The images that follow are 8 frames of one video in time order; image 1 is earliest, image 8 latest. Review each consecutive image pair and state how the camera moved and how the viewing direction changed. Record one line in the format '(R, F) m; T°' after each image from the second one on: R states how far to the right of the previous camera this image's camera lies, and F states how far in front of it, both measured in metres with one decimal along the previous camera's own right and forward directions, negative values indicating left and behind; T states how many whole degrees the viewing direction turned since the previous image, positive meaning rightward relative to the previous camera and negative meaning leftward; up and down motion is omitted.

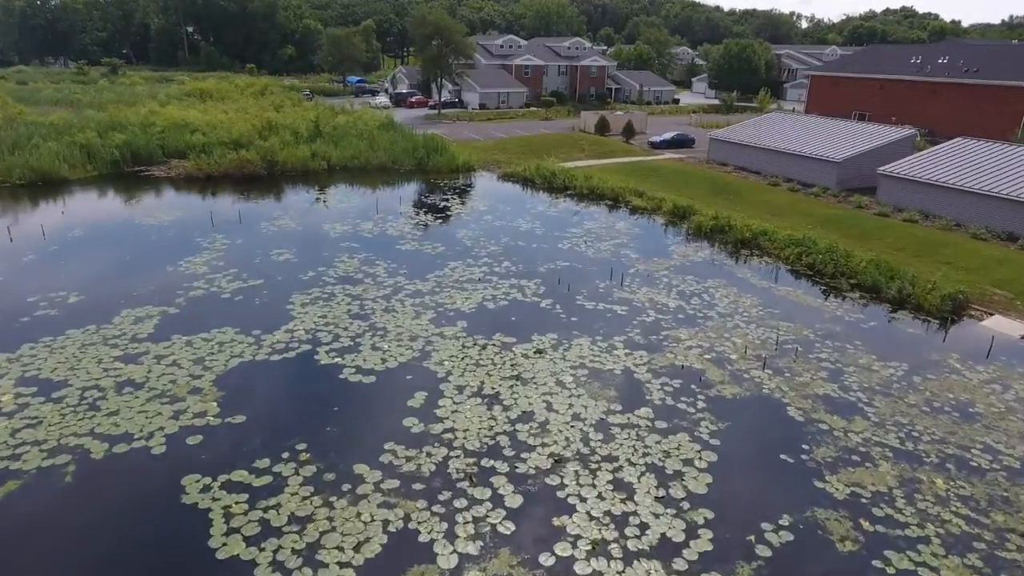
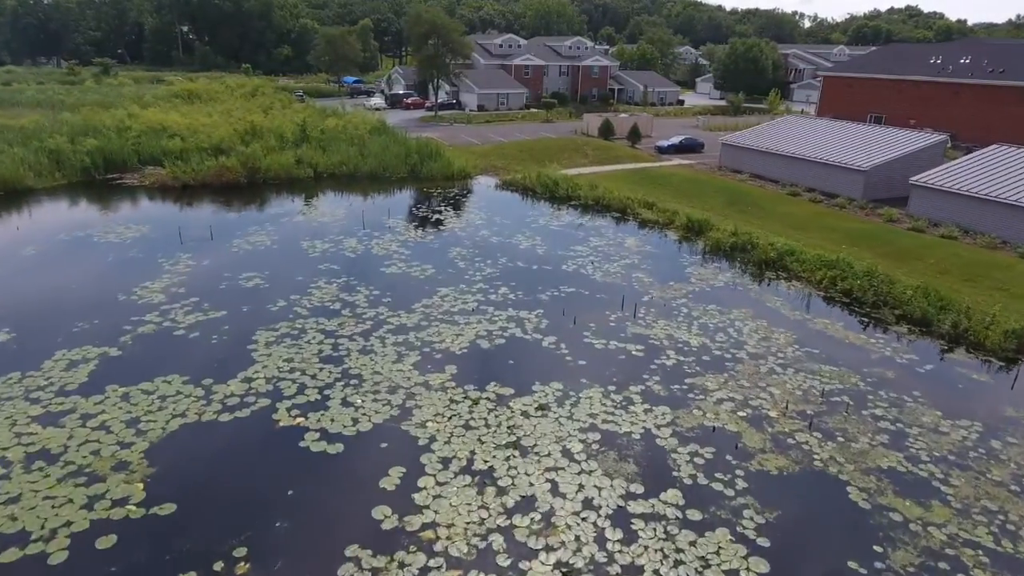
(0.0, +2.1) m; 0°
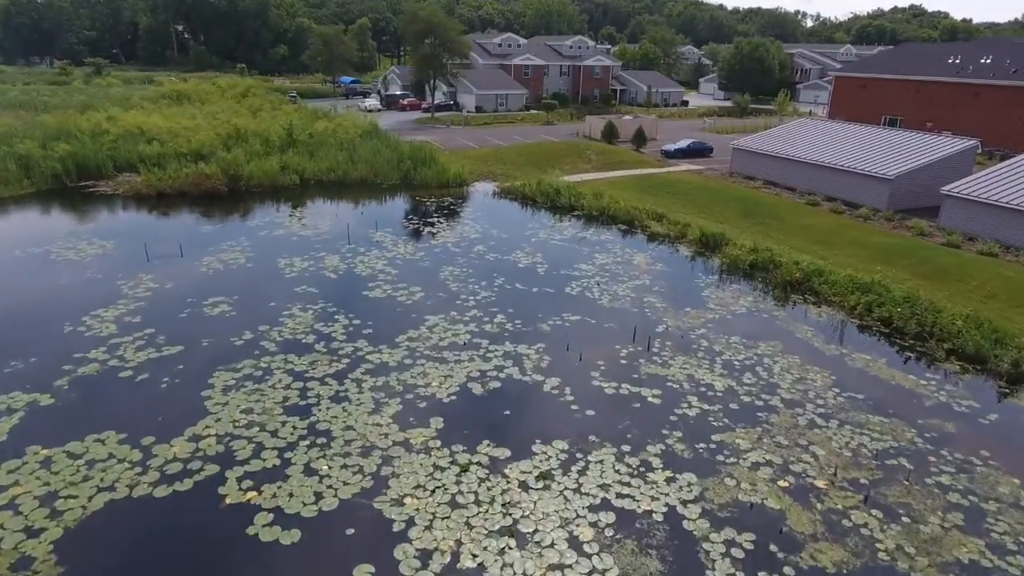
(+0.1, +1.8) m; 0°
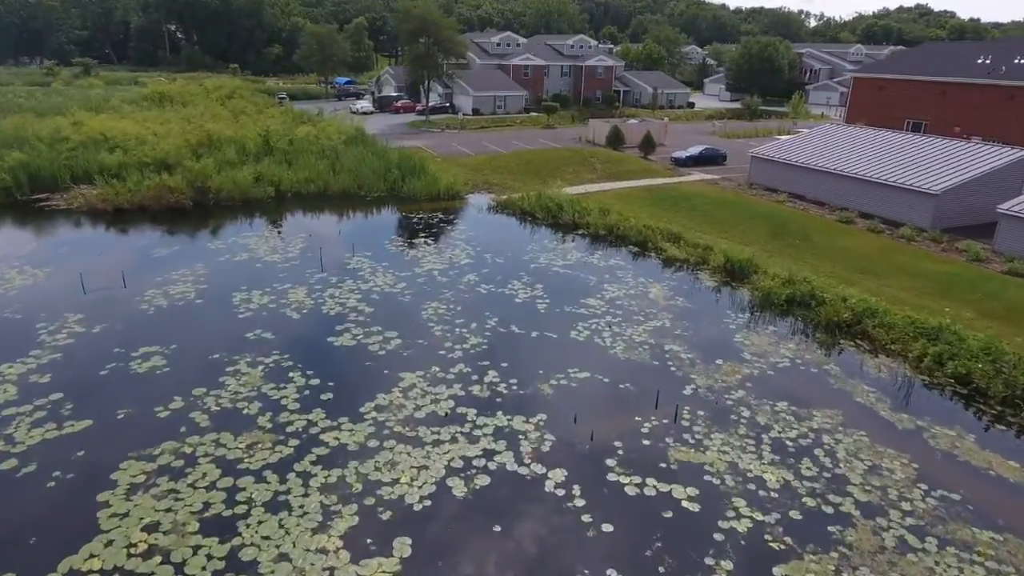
(+0.1, +2.7) m; 0°
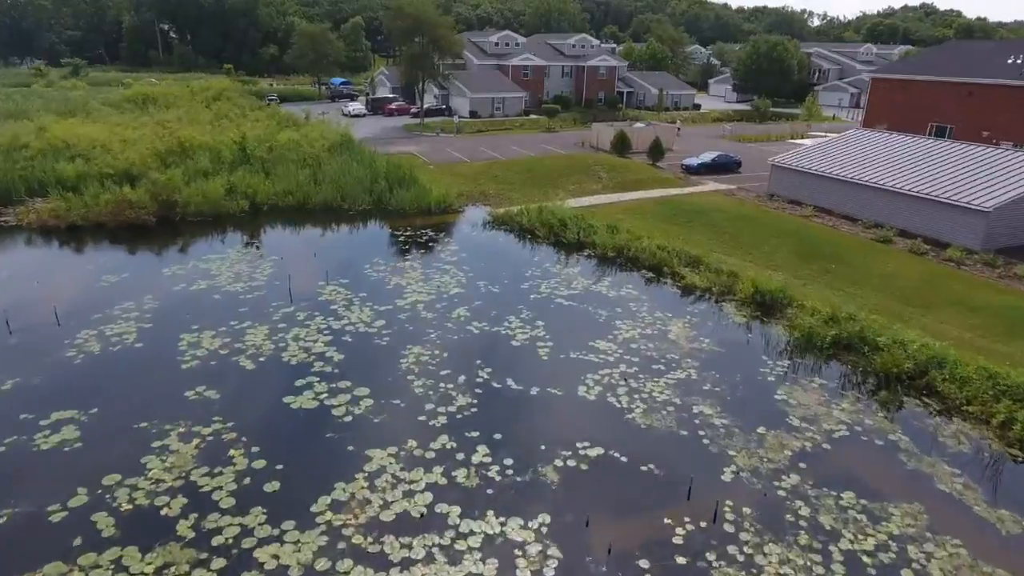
(+0.1, +2.4) m; 0°
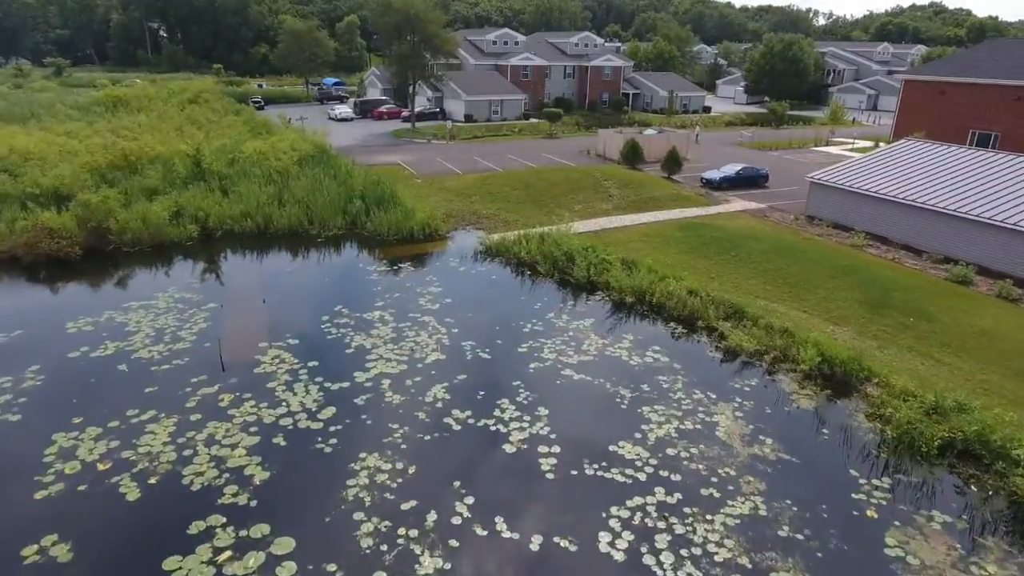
(+0.1, +3.7) m; 0°
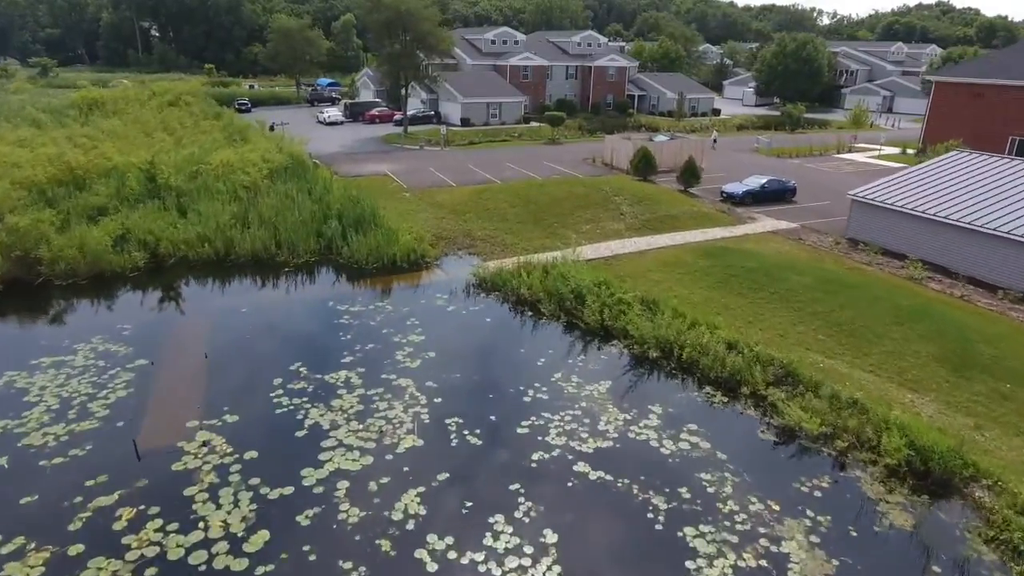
(0.0, +2.9) m; 0°
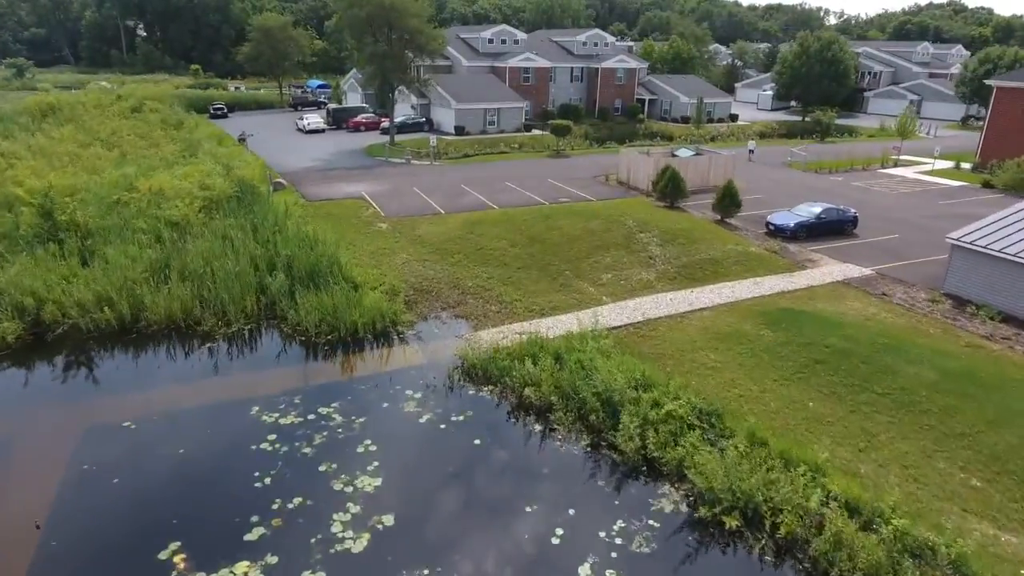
(0.0, +4.5) m; 0°
